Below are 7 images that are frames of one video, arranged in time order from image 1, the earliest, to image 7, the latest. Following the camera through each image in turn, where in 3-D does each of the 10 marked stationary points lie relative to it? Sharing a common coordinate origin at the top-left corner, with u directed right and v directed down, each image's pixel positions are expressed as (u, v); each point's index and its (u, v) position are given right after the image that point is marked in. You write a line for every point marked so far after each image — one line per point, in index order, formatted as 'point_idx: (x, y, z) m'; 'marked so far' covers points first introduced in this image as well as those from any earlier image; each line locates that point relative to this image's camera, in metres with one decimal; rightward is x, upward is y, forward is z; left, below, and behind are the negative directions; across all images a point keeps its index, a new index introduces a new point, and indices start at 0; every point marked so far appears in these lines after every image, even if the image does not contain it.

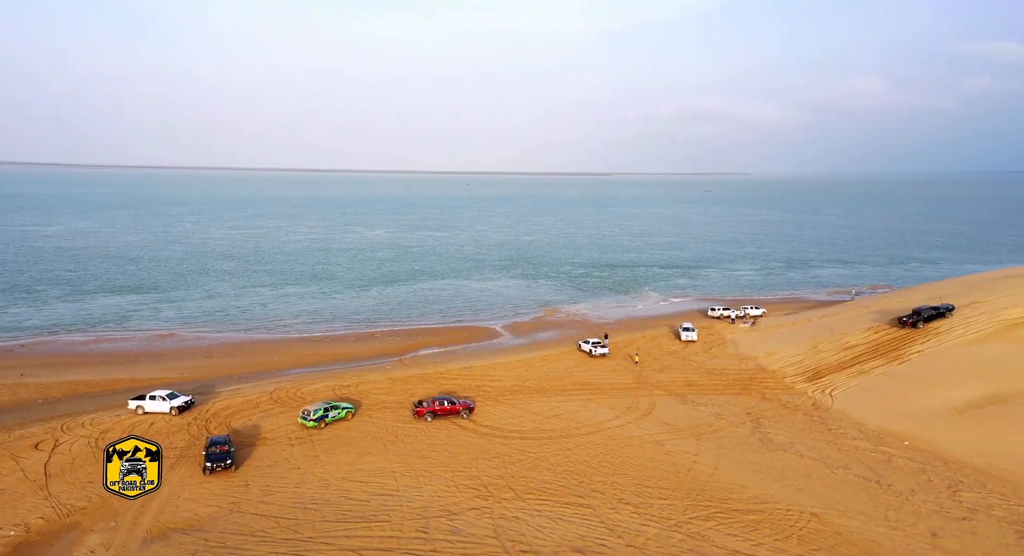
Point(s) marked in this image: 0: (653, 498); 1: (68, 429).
0: (+3.5, -5.4, +15.4) m
1: (-12.5, -4.3, +17.8) m
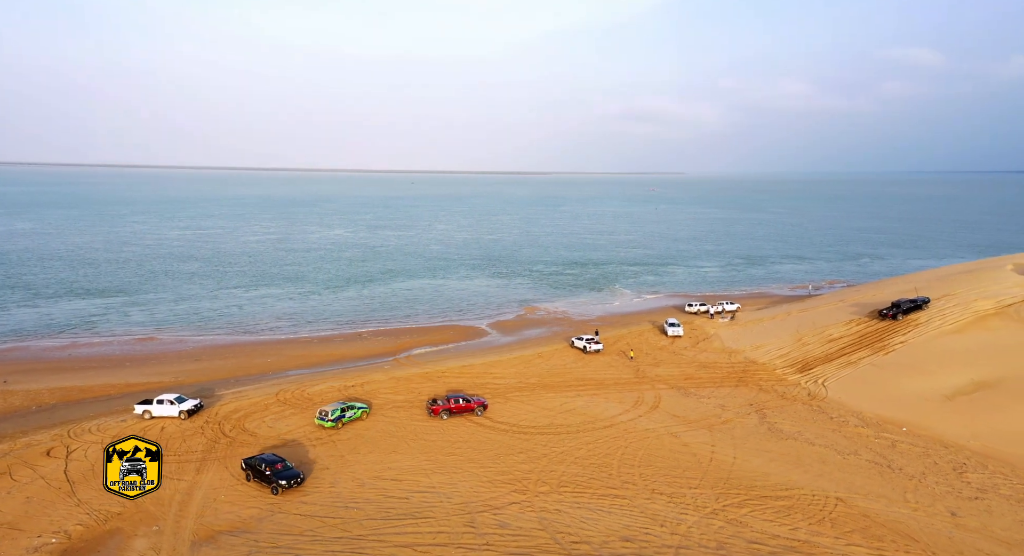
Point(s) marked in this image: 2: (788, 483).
0: (+4.3, -5.2, +15.7) m
1: (-11.8, -4.3, +17.2) m
2: (+7.4, -5.4, +16.6) m
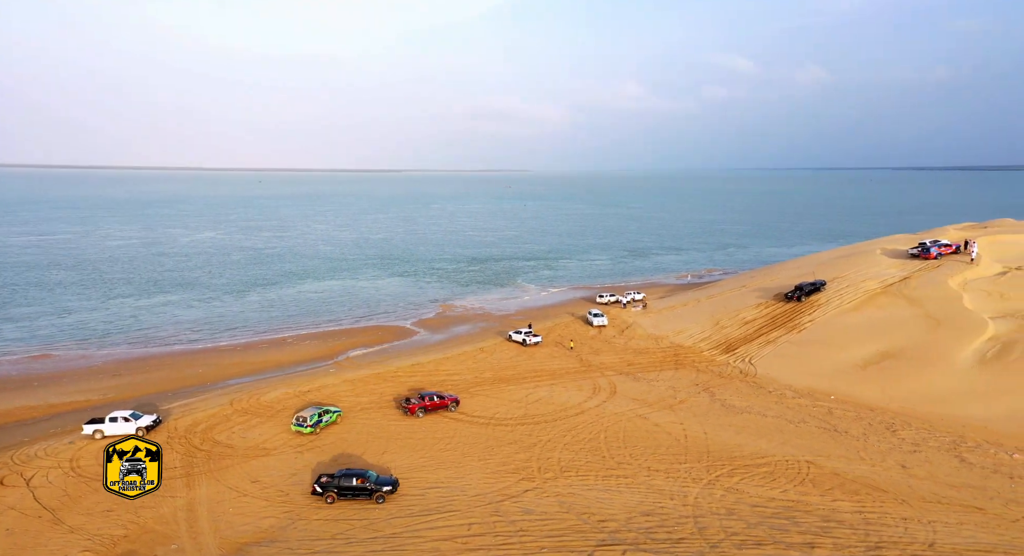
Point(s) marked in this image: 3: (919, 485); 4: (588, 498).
0: (+4.3, -4.9, +16.6) m
1: (-11.9, -4.5, +15.4) m
2: (+7.2, -5.0, +18.0) m
3: (+10.2, -5.2, +15.8) m
4: (+1.7, -4.9, +14.0) m
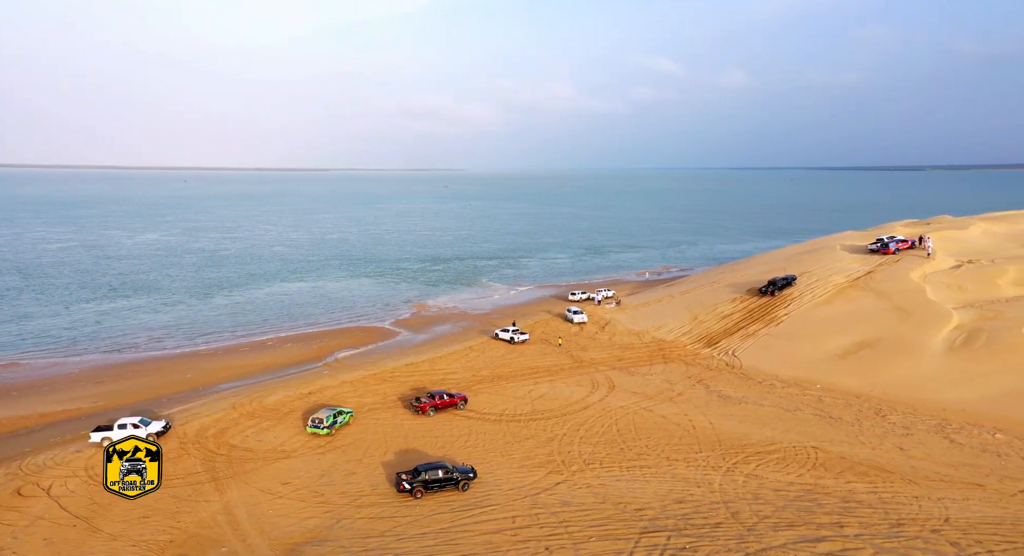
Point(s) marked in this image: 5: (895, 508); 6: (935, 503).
0: (+4.9, -4.8, +17.2) m
1: (-11.2, -4.6, +14.8) m
2: (+7.7, -4.8, +18.7) m
3: (+10.9, -5.0, +16.7) m
4: (+2.5, -4.8, +14.4) m
5: (+8.3, -5.0, +13.6) m
6: (+9.5, -5.0, +14.1) m
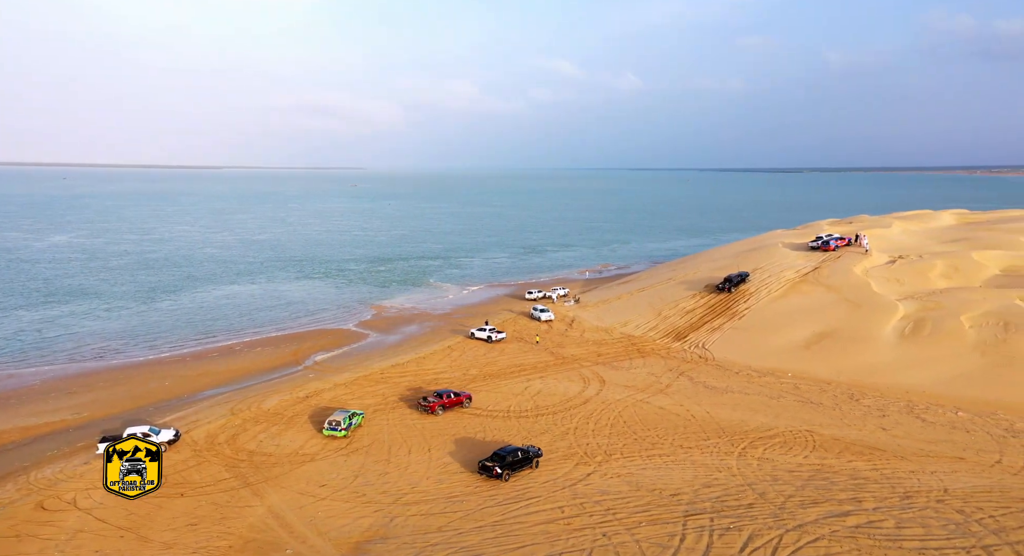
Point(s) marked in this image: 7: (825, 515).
0: (+5.4, -4.6, +18.1) m
1: (-10.4, -4.7, +14.2) m
2: (+8.0, -4.7, +19.9) m
3: (+11.4, -4.8, +18.2) m
4: (+3.2, -4.7, +15.1) m
5: (+9.1, -4.9, +14.9) m
6: (+10.3, -4.9, +15.4) m
7: (+6.4, -4.8, +12.7) m
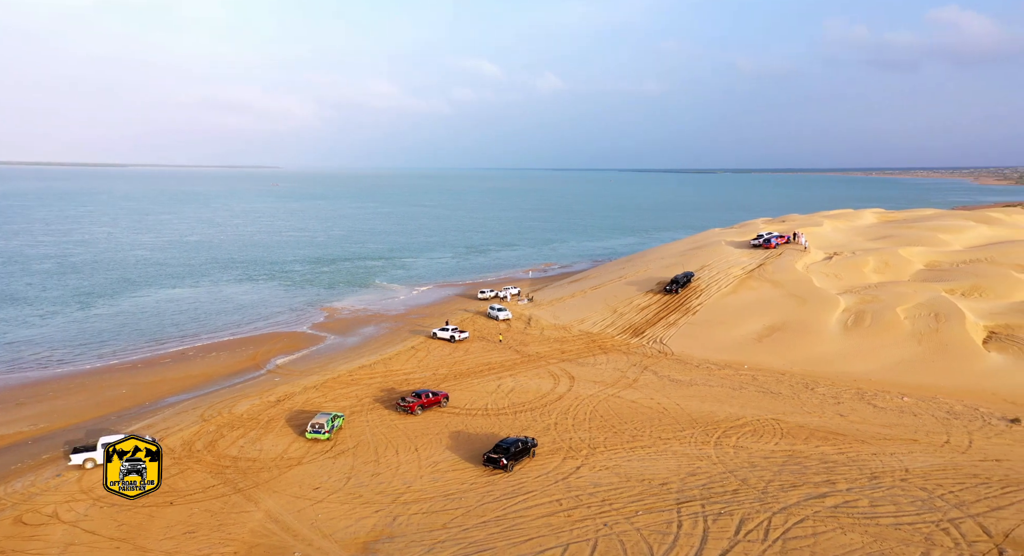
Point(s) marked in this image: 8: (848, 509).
0: (+4.9, -4.6, +18.8) m
1: (-10.5, -4.8, +13.5) m
2: (+7.4, -4.5, +20.8) m
3: (+10.9, -4.7, +19.4) m
4: (+3.0, -4.7, +15.6) m
5: (+8.9, -4.7, +15.9) m
6: (+10.0, -4.7, +16.6) m
7: (+6.3, -4.7, +13.5) m
8: (+6.9, -4.8, +12.9) m
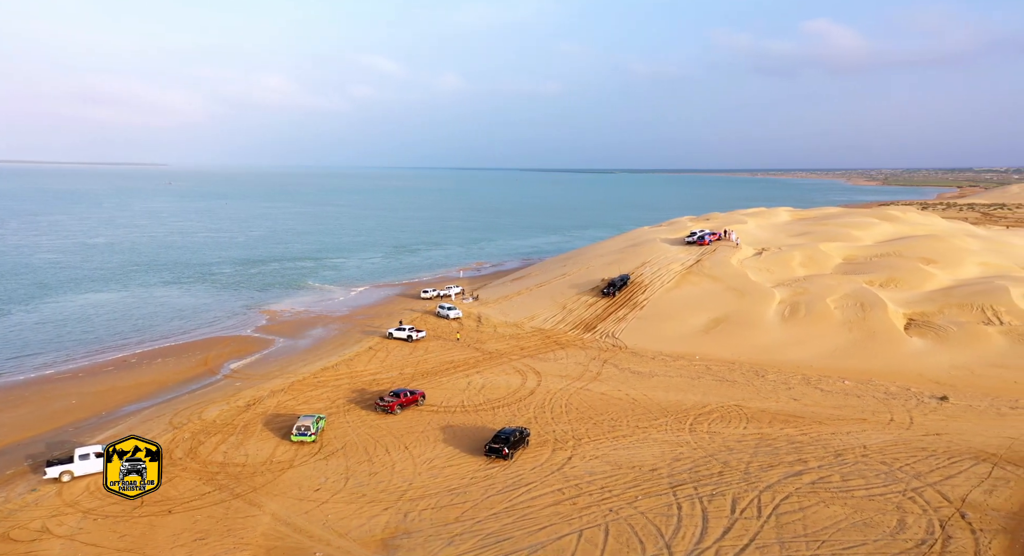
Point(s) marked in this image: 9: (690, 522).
0: (+4.4, -4.4, +19.7) m
1: (-10.3, -4.8, +12.8) m
2: (+6.6, -4.4, +22.0) m
3: (+10.2, -4.5, +21.0) m
4: (+2.8, -4.6, +16.4) m
5: (+8.7, -4.6, +17.3) m
6: (+9.7, -4.5, +18.1) m
7: (+6.4, -4.6, +14.6) m
8: (+7.0, -4.6, +14.1) m
9: (+3.6, -4.9, +12.6) m
